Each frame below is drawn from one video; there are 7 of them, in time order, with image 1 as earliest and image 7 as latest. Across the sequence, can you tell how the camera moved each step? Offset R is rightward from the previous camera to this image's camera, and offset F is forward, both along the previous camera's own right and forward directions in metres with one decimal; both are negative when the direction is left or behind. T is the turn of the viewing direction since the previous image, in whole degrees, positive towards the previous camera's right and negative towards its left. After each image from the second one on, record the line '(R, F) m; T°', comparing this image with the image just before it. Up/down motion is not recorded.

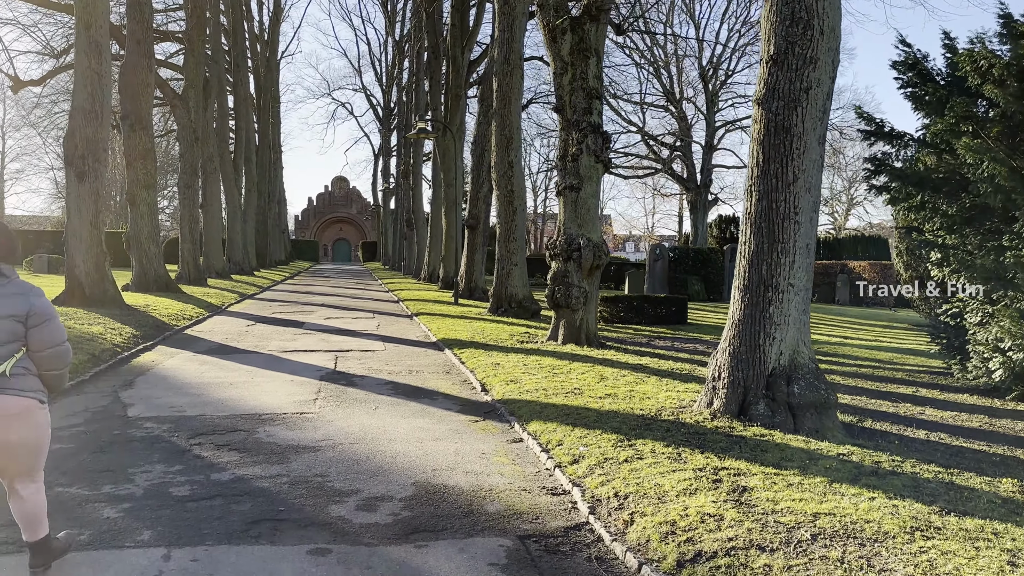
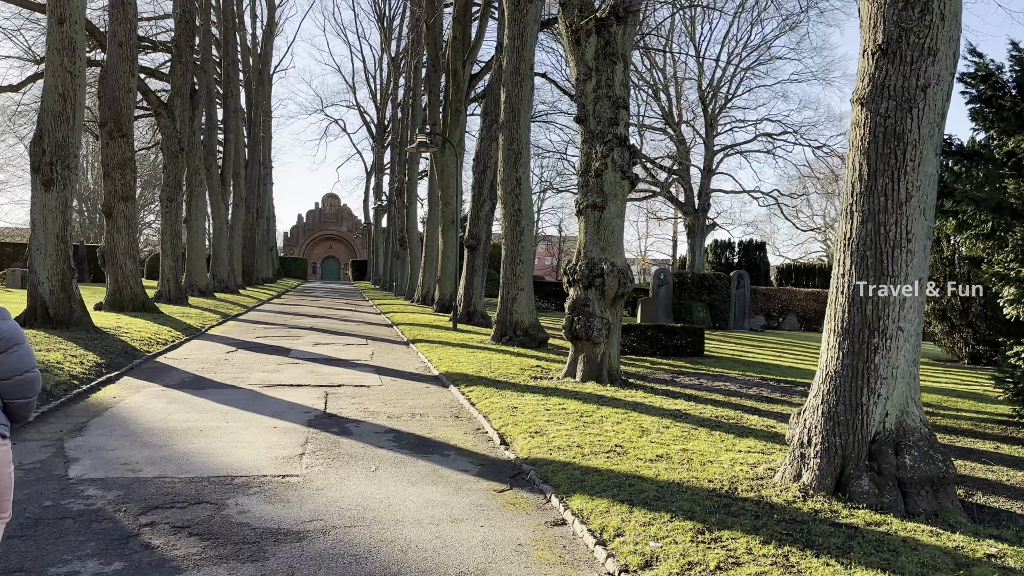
(-0.3, +1.2) m; +1°
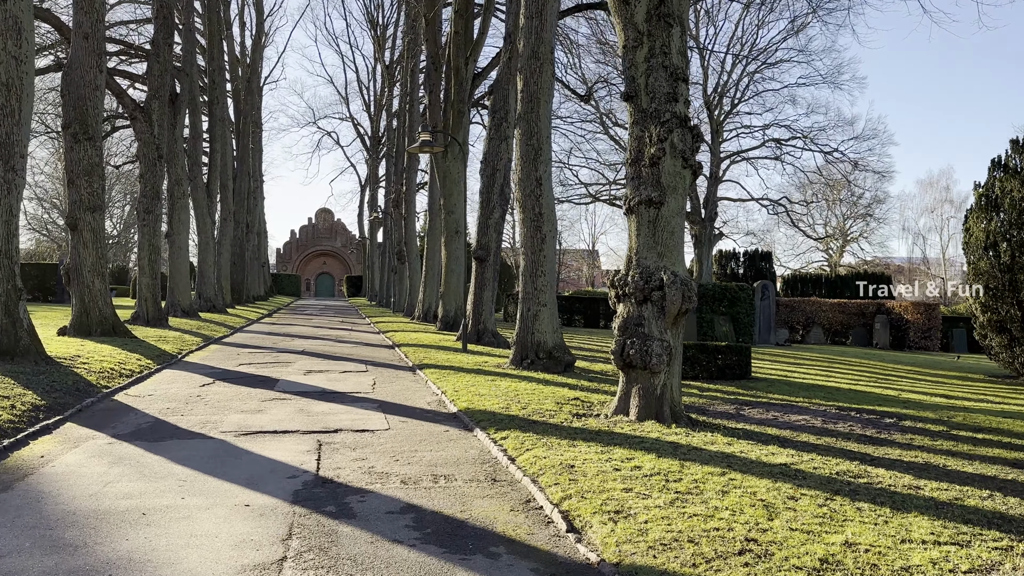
(-0.4, +1.9) m; 0°
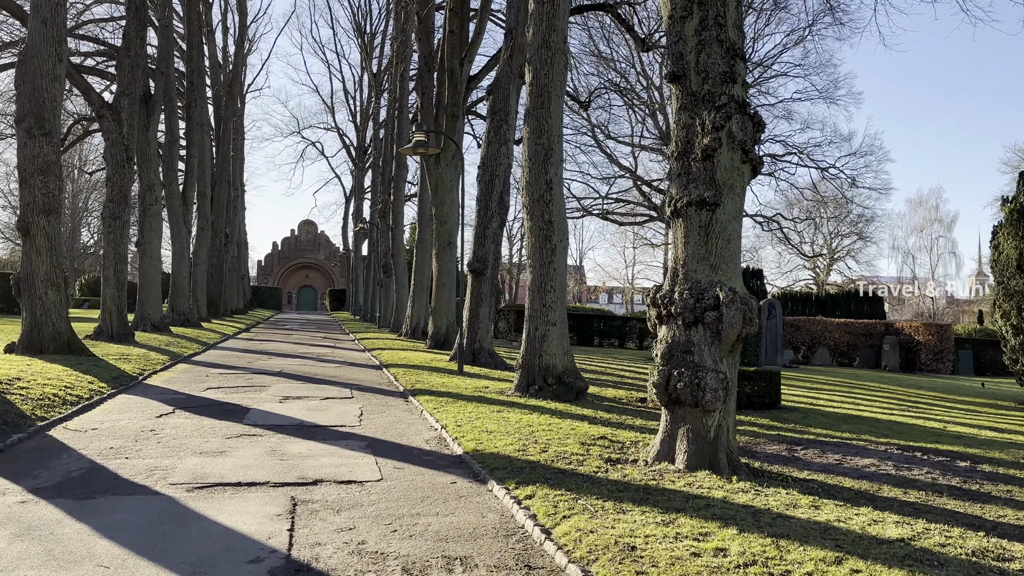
(-0.3, +1.5) m; +1°
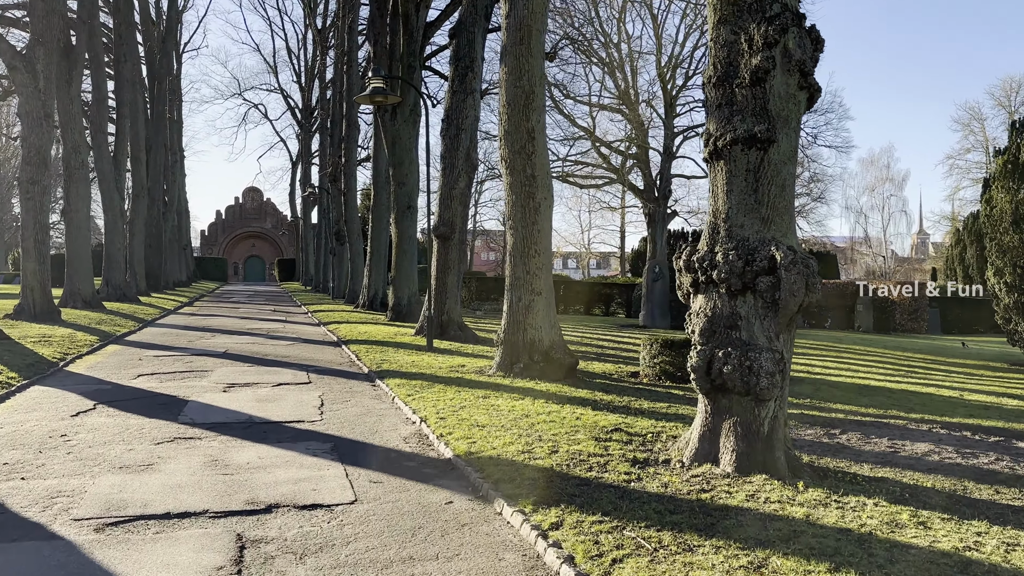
(-0.3, +1.4) m; +3°
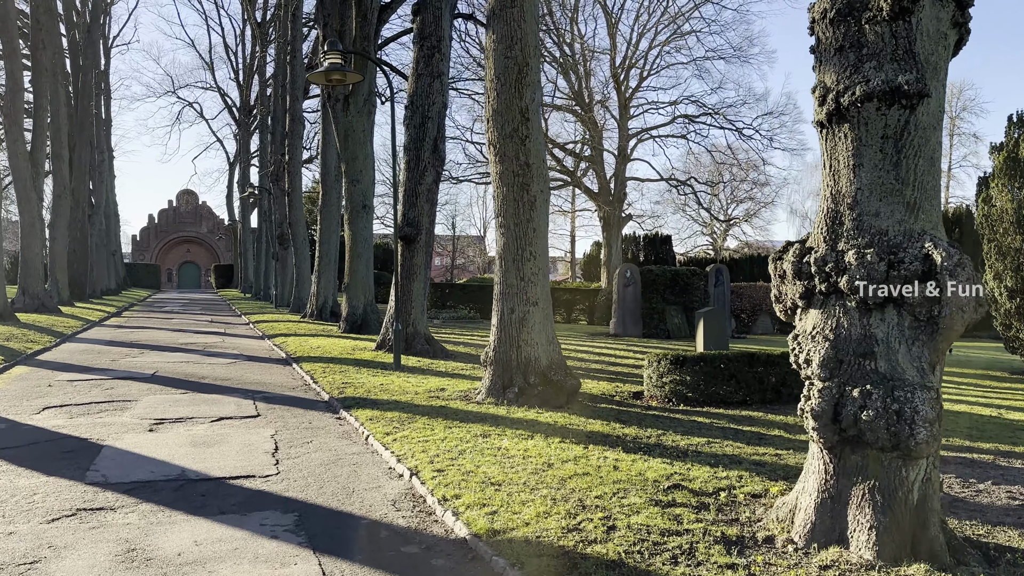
(-0.5, +1.6) m; +4°
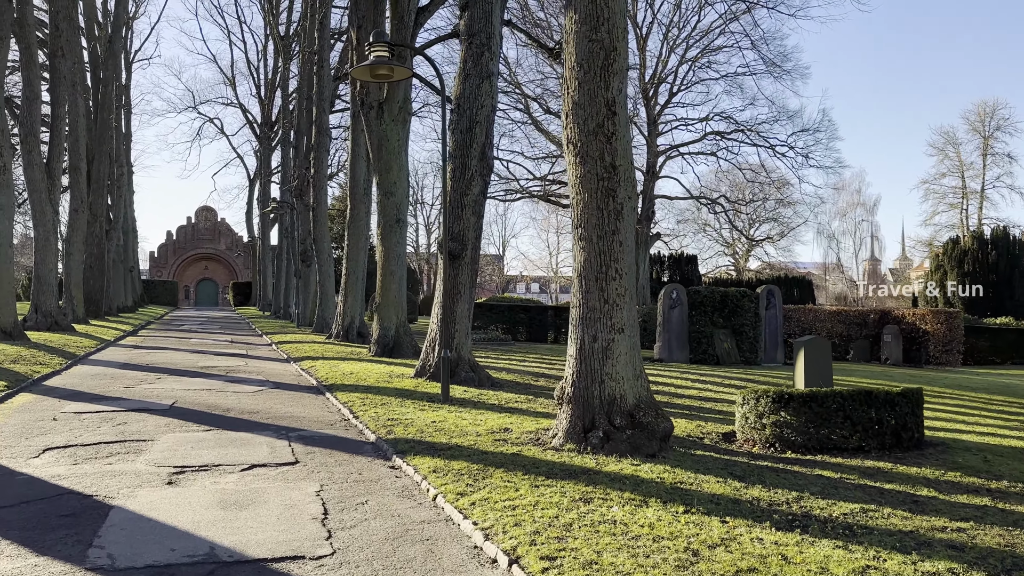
(-0.6, +1.3) m; -1°
